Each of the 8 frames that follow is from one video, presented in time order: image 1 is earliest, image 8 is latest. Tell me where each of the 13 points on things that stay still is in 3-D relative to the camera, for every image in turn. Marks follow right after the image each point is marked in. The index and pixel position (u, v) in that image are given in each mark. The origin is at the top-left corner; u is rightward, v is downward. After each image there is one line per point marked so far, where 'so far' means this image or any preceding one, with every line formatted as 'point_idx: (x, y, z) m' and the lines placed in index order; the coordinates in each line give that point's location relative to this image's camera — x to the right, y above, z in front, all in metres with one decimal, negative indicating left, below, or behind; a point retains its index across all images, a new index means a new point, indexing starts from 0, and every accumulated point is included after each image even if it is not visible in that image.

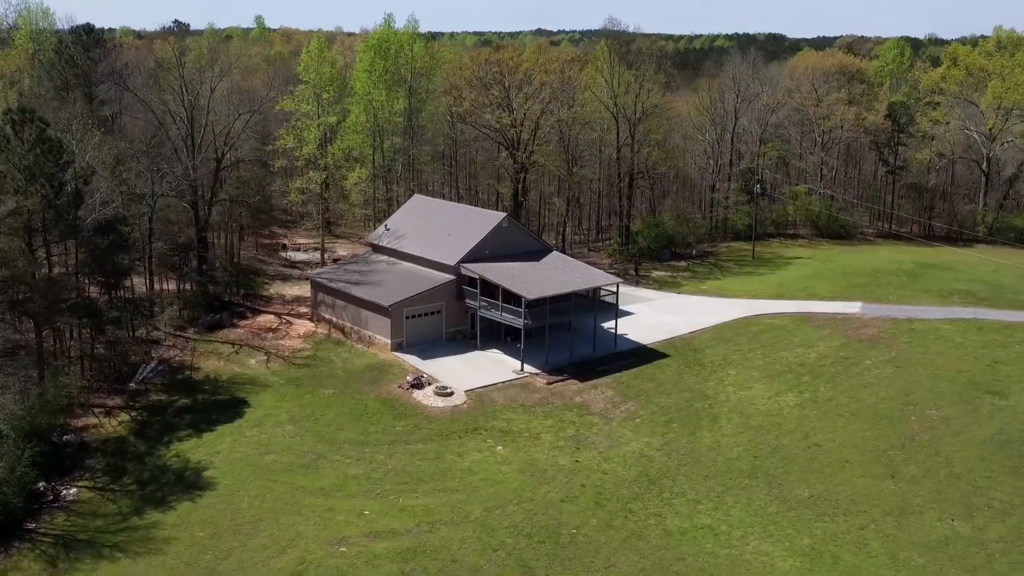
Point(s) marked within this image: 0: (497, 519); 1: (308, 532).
0: (-0.3, -4.2, +19.9) m
1: (-3.6, -4.3, +19.3) m
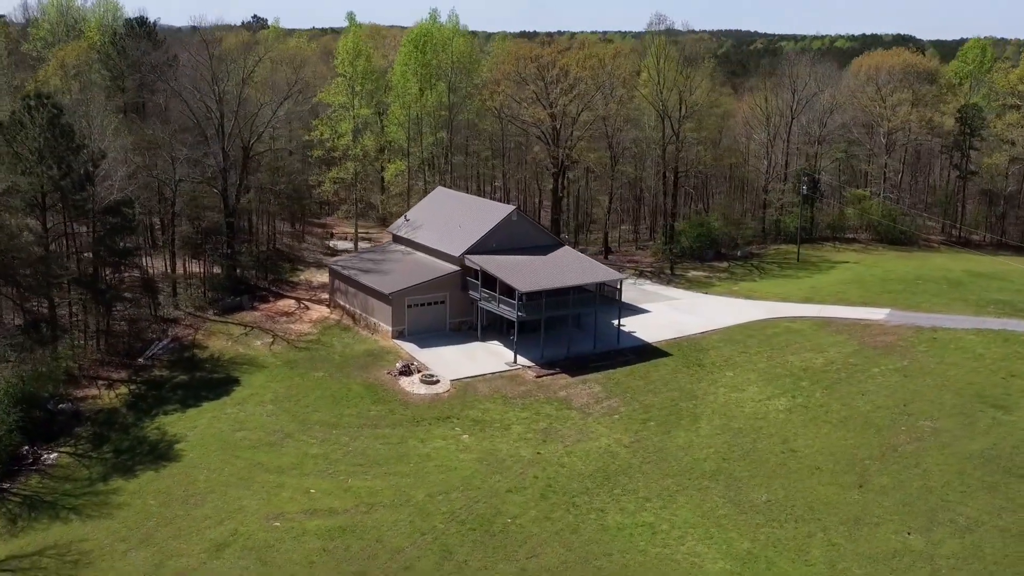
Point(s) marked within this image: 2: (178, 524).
0: (-1.4, -4.0, +20.2) m
1: (-4.8, -4.0, +19.9) m
2: (-5.9, -4.2, +19.3) m
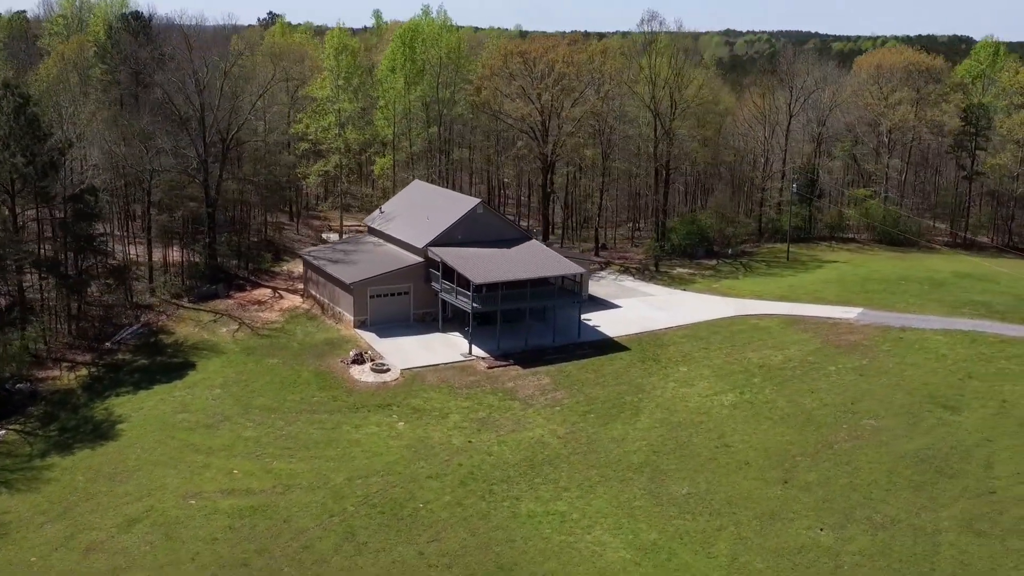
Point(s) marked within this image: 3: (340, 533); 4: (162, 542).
0: (-3.0, -3.7, +20.5) m
1: (-6.3, -3.7, +20.5) m
2: (-7.5, -3.8, +19.9) m
3: (-3.0, -4.2, +18.9) m
4: (-5.9, -4.2, +18.3) m
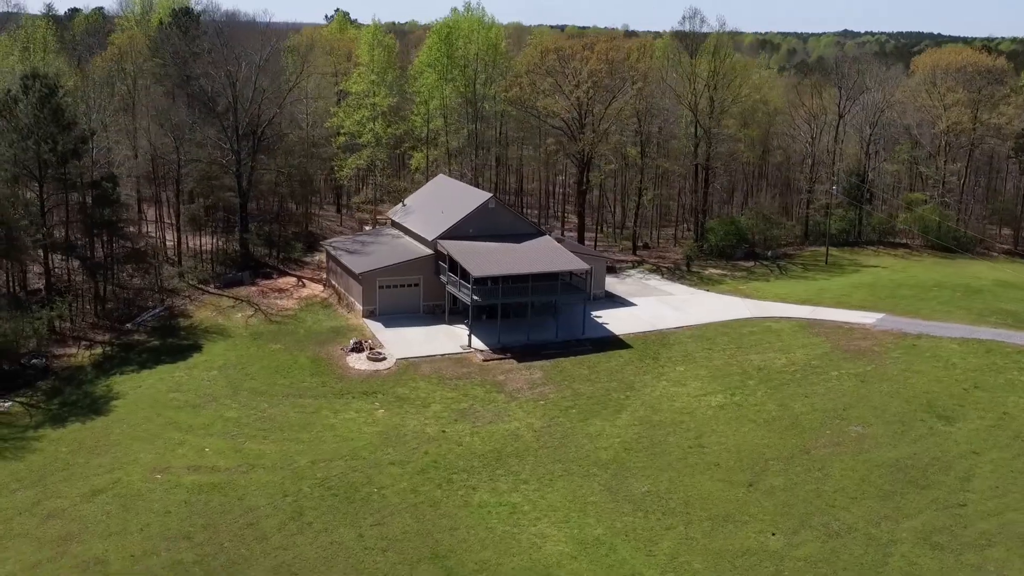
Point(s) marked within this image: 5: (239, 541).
0: (-3.8, -3.5, +21.0) m
1: (-7.1, -3.3, +21.3) m
2: (-8.4, -3.5, +20.9) m
3: (-4.0, -4.0, +19.4) m
4: (-6.9, -3.9, +19.2) m
5: (-4.6, -4.2, +18.4) m
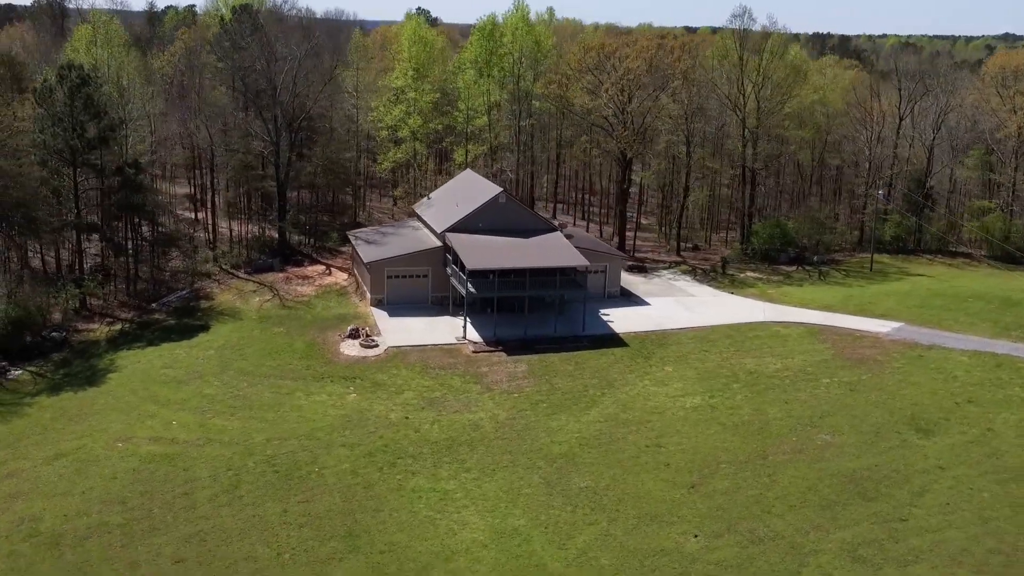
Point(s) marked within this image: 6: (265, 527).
0: (-4.9, -3.1, +21.9) m
1: (-8.2, -2.9, +22.6) m
2: (-9.5, -3.0, +22.3) m
3: (-5.3, -3.6, +20.2) m
4: (-8.2, -3.5, +20.4) m
5: (-6.1, -3.9, +19.3) m
6: (-4.2, -4.1, +18.9) m
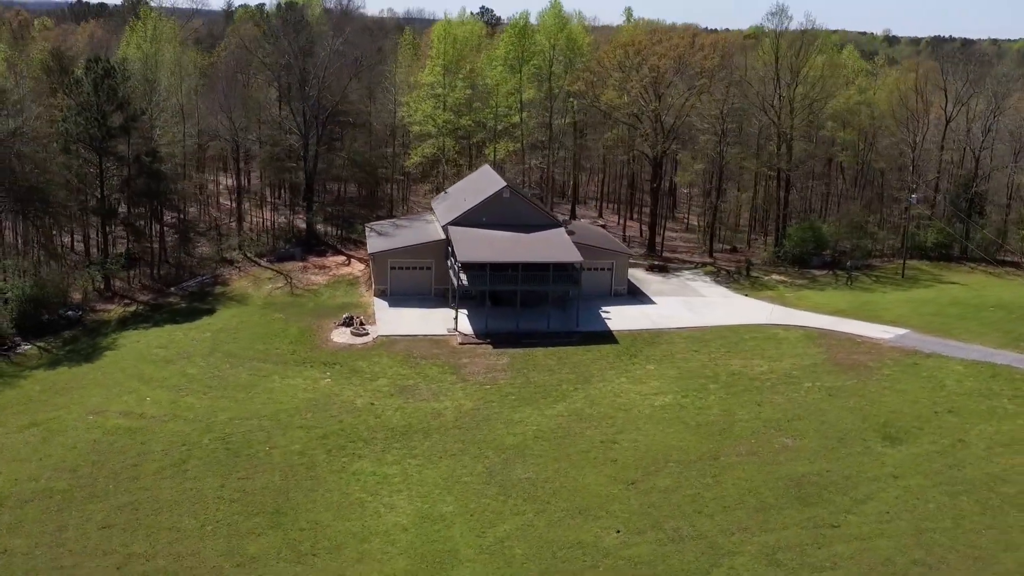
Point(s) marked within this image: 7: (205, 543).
0: (-5.9, -2.8, +22.6) m
1: (-9.0, -2.5, +23.6) m
2: (-10.4, -2.5, +23.5) m
3: (-6.5, -3.3, +21.0) m
4: (-9.4, -3.0, +21.5) m
5: (-7.3, -3.5, +20.2) m
6: (-5.6, -3.8, +19.5) m
7: (-5.1, -4.2, +18.1) m
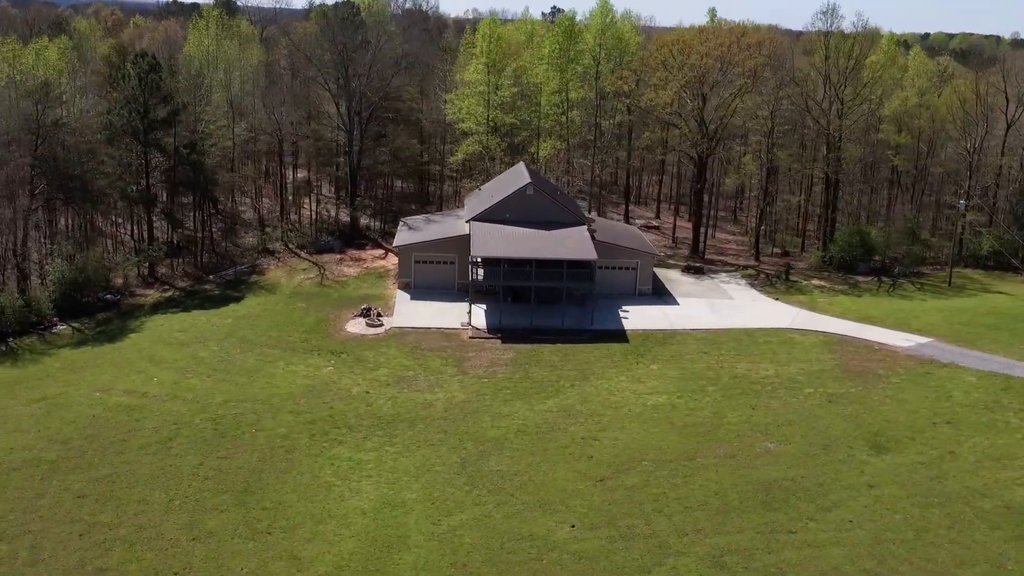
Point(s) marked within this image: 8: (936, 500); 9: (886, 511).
0: (-6.3, -2.5, +23.4) m
1: (-9.2, -2.1, +24.8) m
2: (-10.6, -2.1, +24.8) m
3: (-7.0, -3.0, +21.9) m
4: (-9.8, -2.6, +22.7) m
5: (-7.9, -3.1, +21.1) m
6: (-6.3, -3.5, +20.3) m
7: (-5.9, -3.9, +18.9) m
8: (+7.5, -3.7, +19.4) m
9: (+6.5, -3.9, +19.1) m
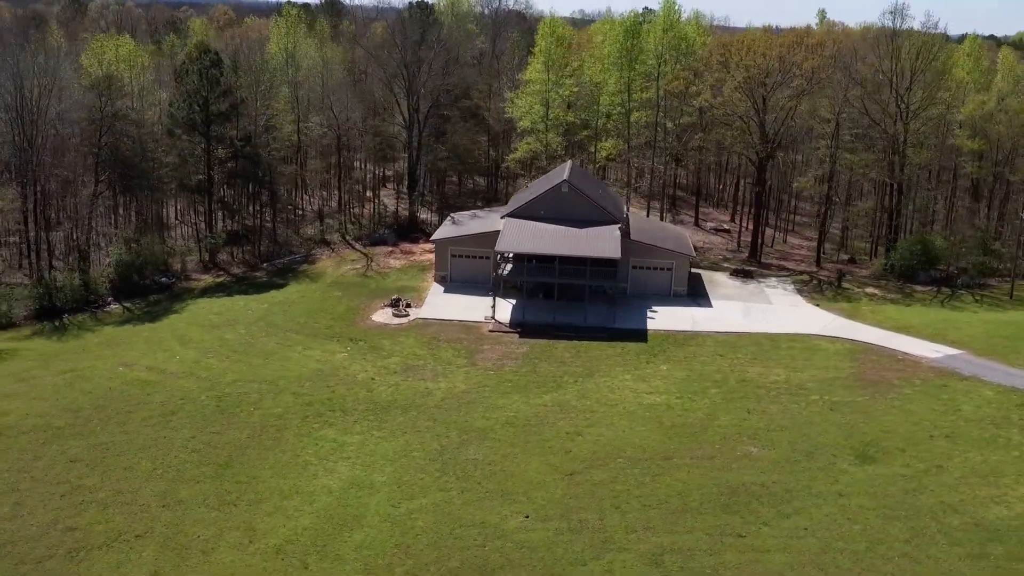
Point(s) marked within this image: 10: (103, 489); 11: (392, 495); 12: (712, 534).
0: (-6.4, -2.2, +24.6) m
1: (-9.1, -1.6, +26.3) m
2: (-10.4, -1.6, +26.5) m
3: (-7.3, -2.6, +23.1) m
4: (-10.0, -2.2, +24.3) m
5: (-8.3, -2.7, +22.5) m
6: (-6.8, -3.1, +21.5) m
7: (-6.7, -3.6, +20.0) m
8: (+6.7, -3.9, +18.8) m
9: (+5.7, -4.0, +18.6) m
10: (-7.3, -3.6, +19.7) m
11: (-2.1, -3.8, +20.0) m
12: (+3.3, -4.1, +18.3) m
